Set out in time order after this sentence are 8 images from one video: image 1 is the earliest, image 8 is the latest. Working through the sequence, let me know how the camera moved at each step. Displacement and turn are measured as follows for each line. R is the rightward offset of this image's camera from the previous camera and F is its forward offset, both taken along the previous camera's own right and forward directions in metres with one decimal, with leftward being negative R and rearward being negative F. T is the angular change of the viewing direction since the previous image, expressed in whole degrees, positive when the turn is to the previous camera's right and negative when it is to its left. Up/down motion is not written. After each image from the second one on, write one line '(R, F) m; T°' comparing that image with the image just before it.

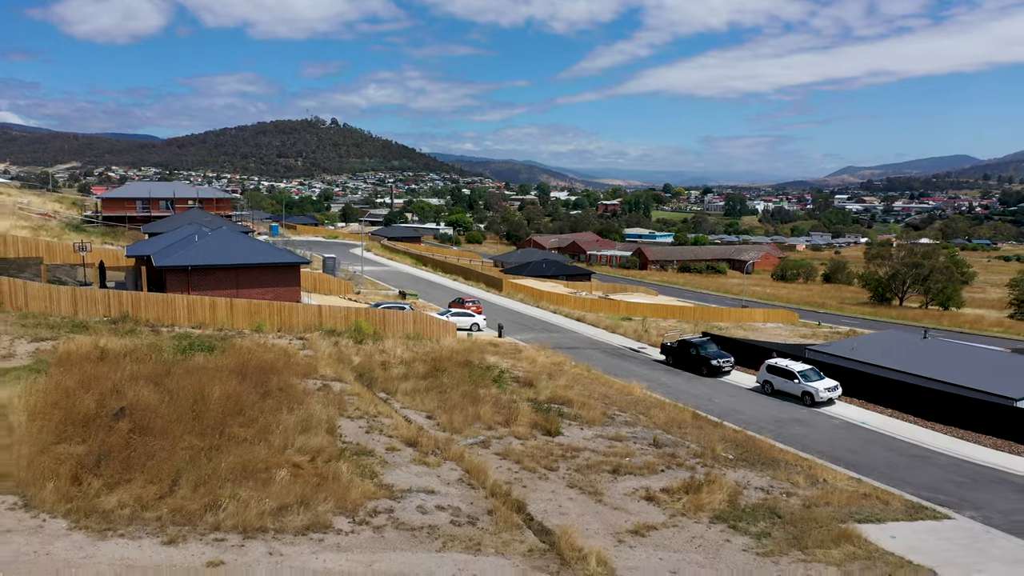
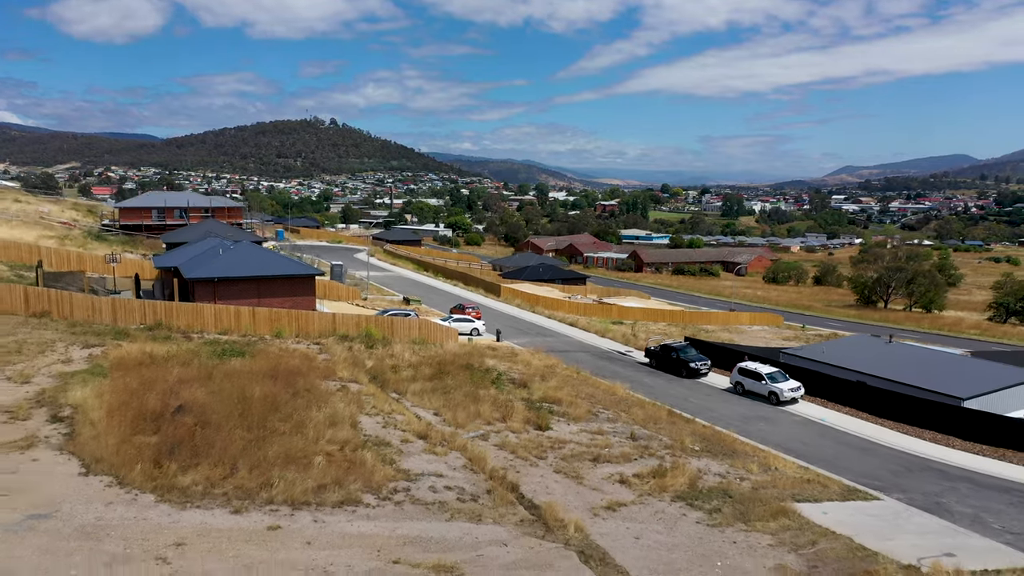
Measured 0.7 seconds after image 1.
(0.0, -0.8) m; 0°
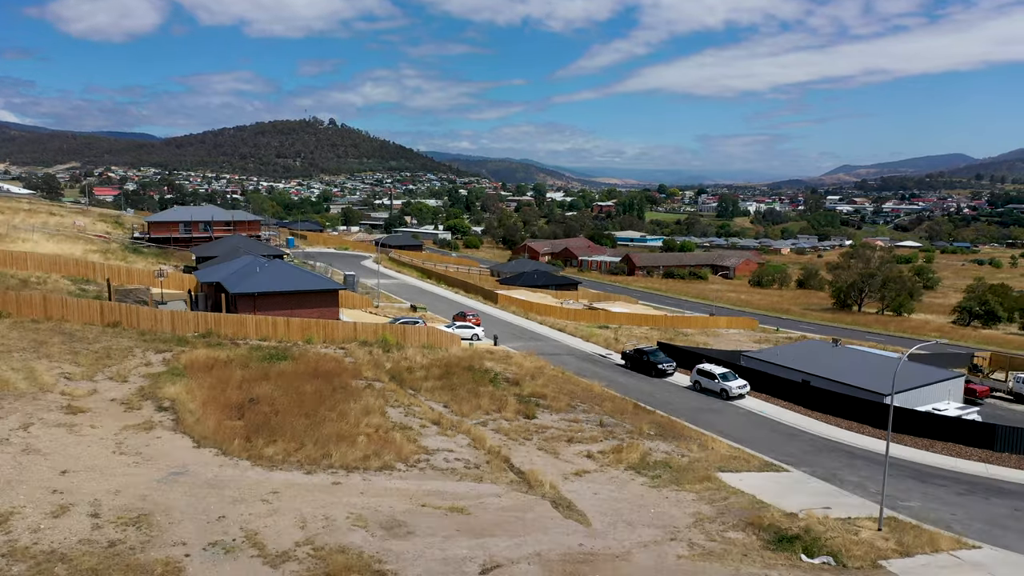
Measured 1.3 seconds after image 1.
(0.0, -1.5) m; 0°
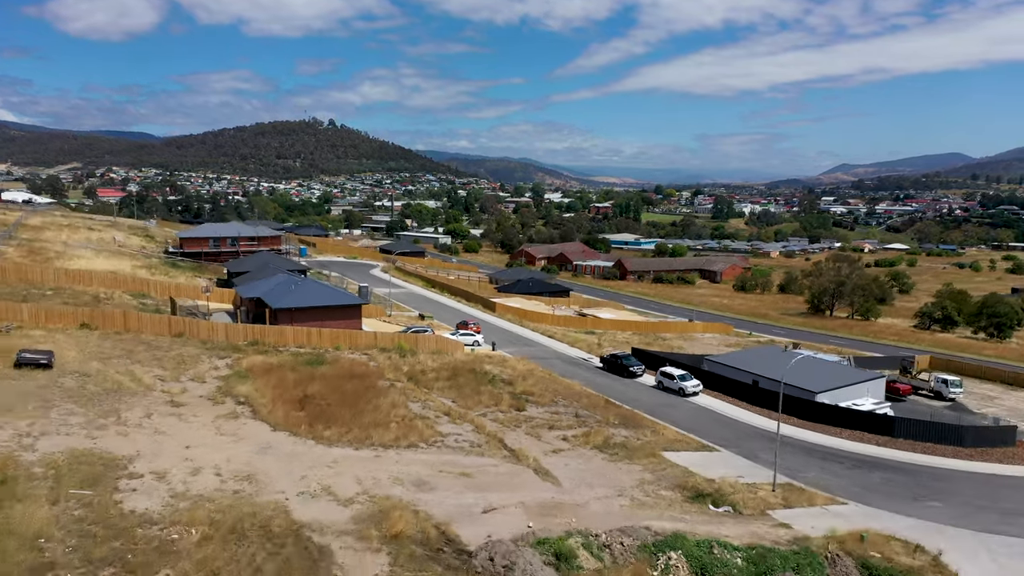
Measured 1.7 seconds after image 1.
(0.0, -2.0) m; 0°
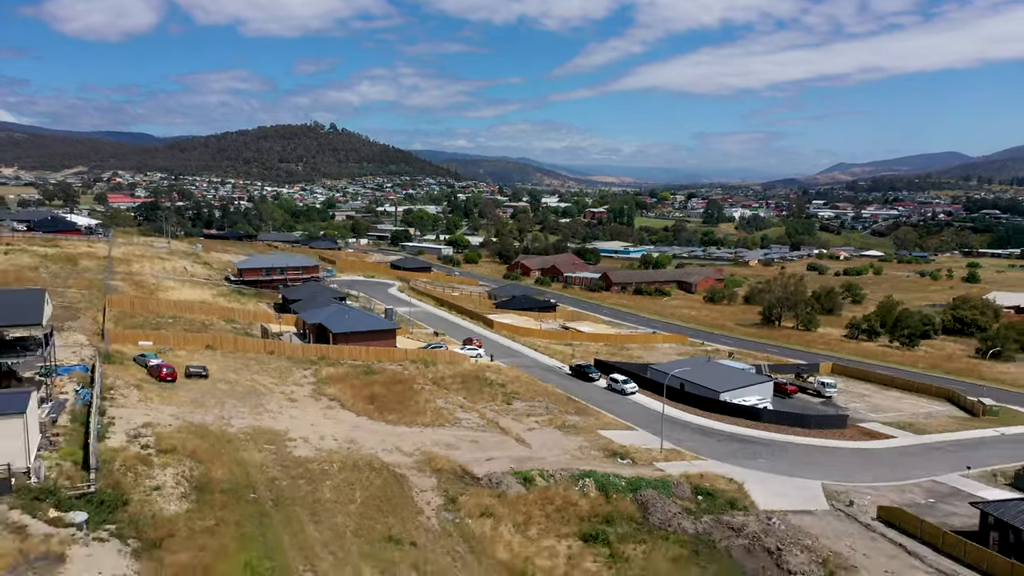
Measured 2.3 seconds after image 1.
(+0.1, -4.8) m; 0°
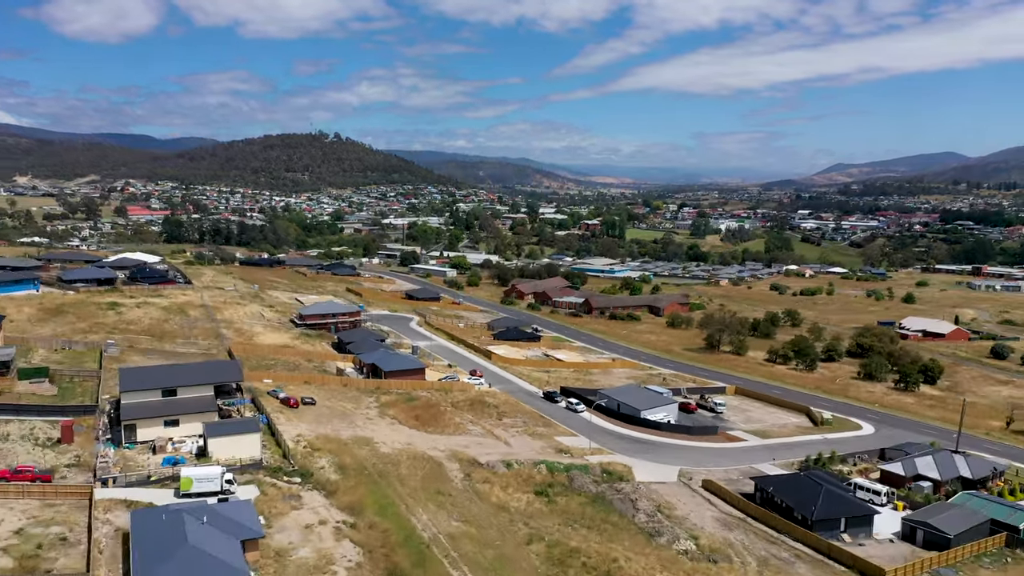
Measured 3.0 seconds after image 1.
(+0.2, -8.4) m; 0°
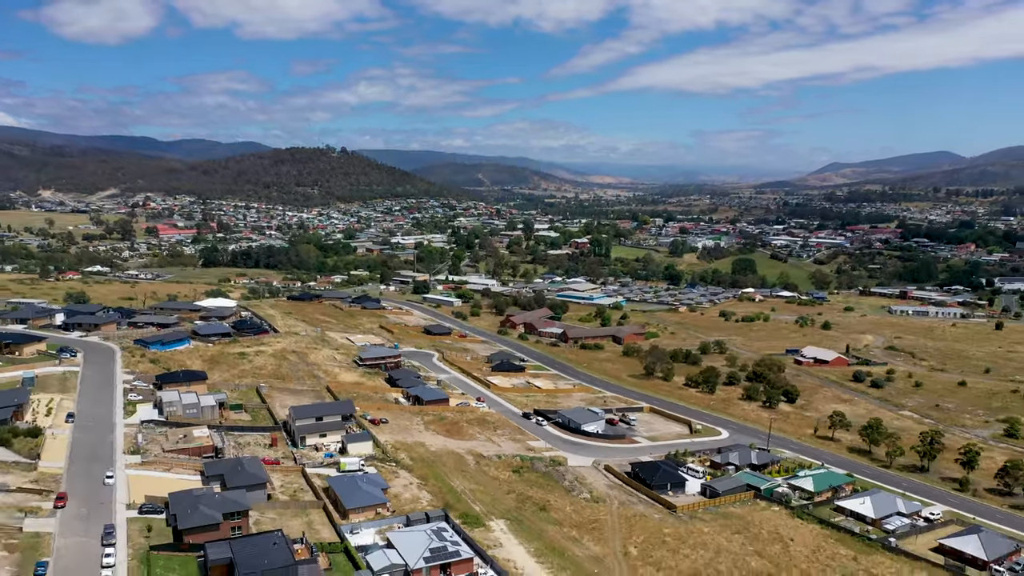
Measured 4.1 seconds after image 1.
(+0.4, -15.7) m; 0°
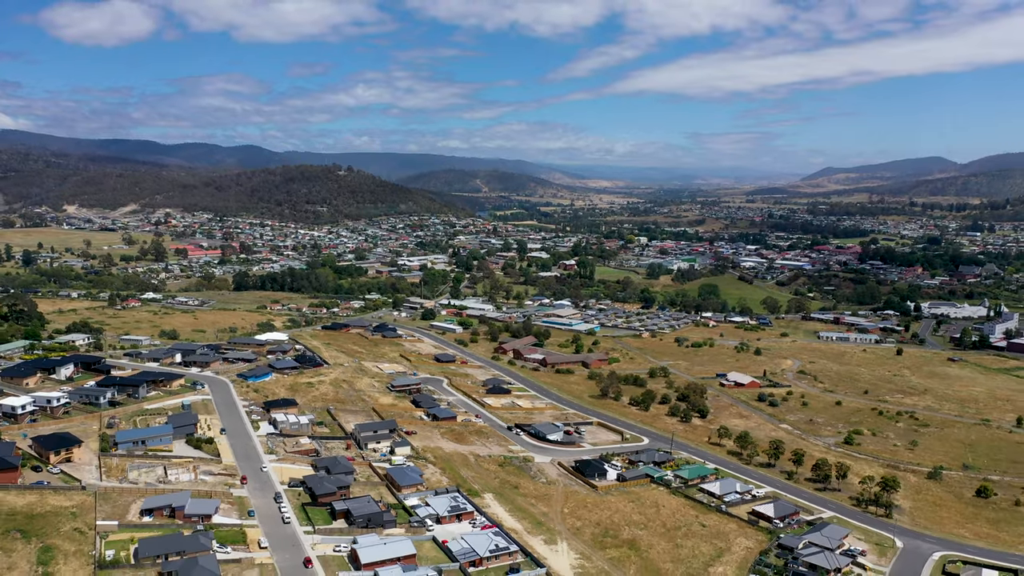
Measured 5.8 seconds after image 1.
(+0.6, -19.0) m; 0°
